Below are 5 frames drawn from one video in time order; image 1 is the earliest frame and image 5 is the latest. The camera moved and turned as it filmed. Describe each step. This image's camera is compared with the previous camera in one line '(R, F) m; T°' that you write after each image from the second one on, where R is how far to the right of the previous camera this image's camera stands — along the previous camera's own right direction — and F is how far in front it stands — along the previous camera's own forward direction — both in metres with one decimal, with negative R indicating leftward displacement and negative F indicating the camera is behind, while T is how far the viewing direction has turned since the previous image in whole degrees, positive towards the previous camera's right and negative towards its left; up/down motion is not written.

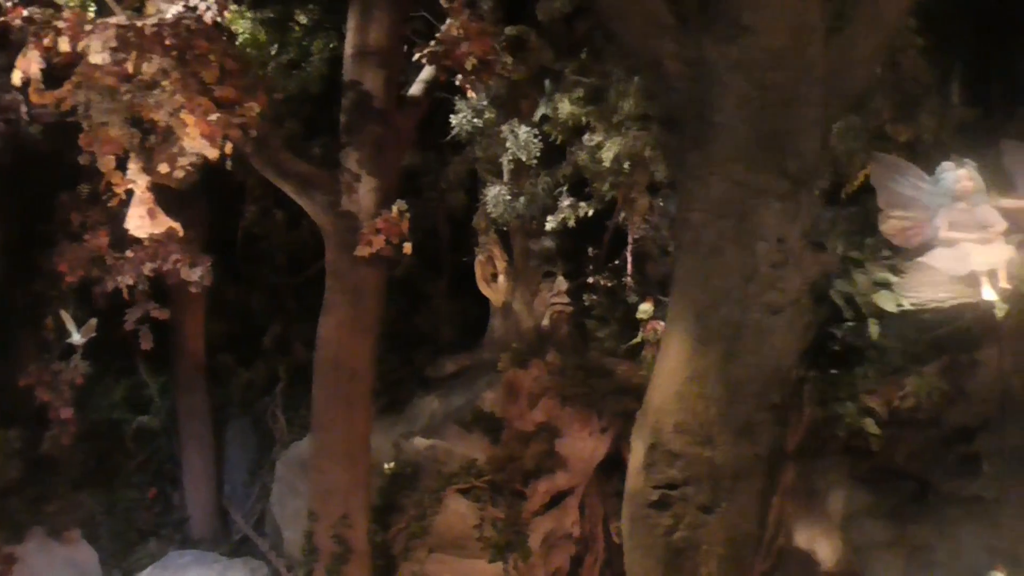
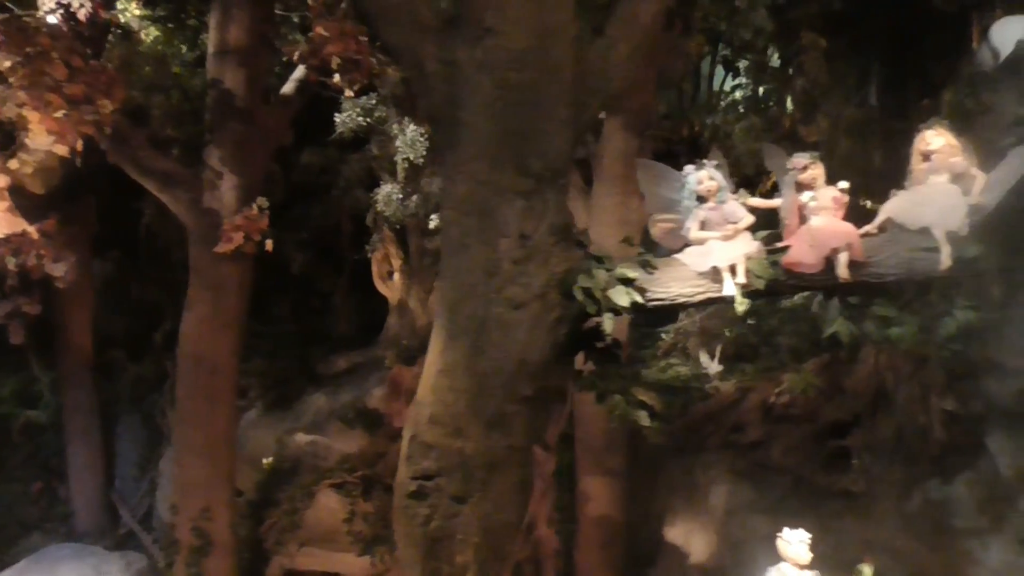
(+0.6, -0.1) m; +1°
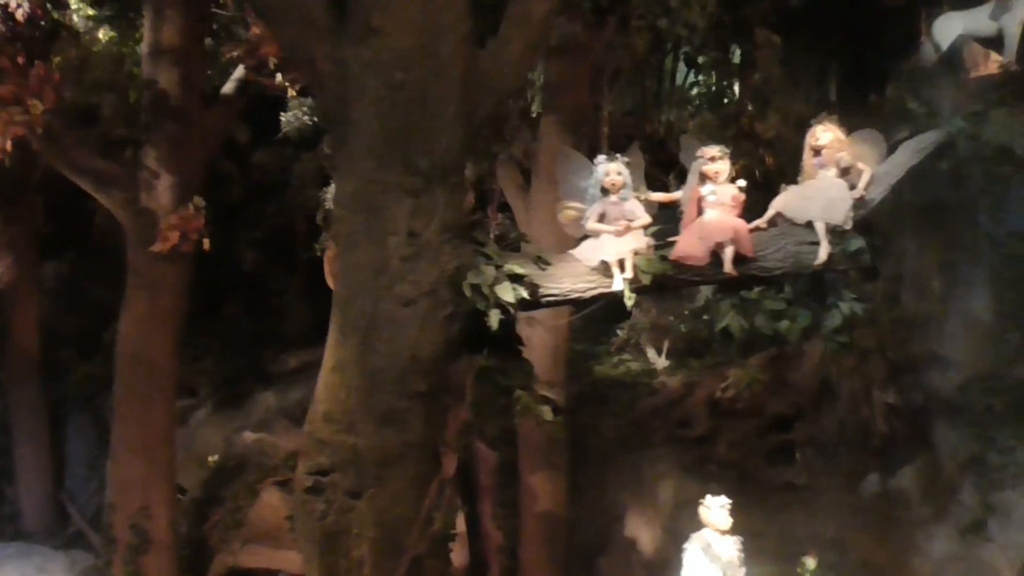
(+0.2, 0.0) m; 0°
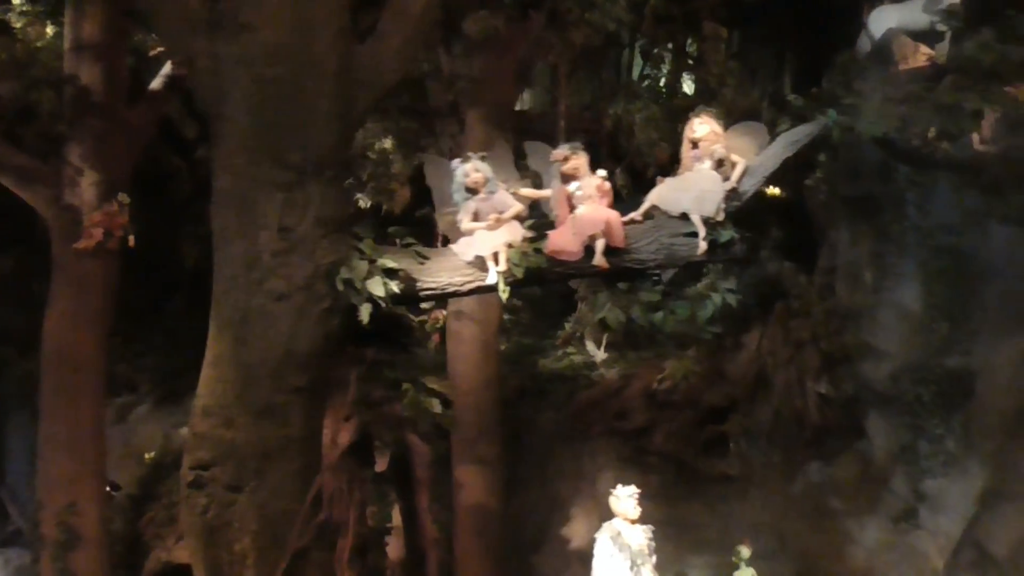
(+0.3, 0.0) m; +1°
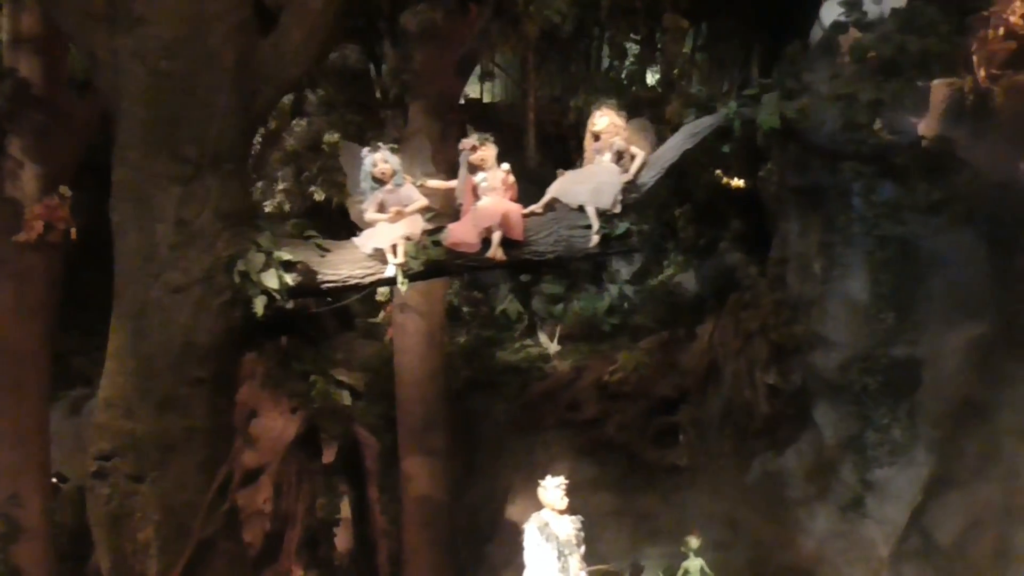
(+0.2, 0.0) m; 0°
